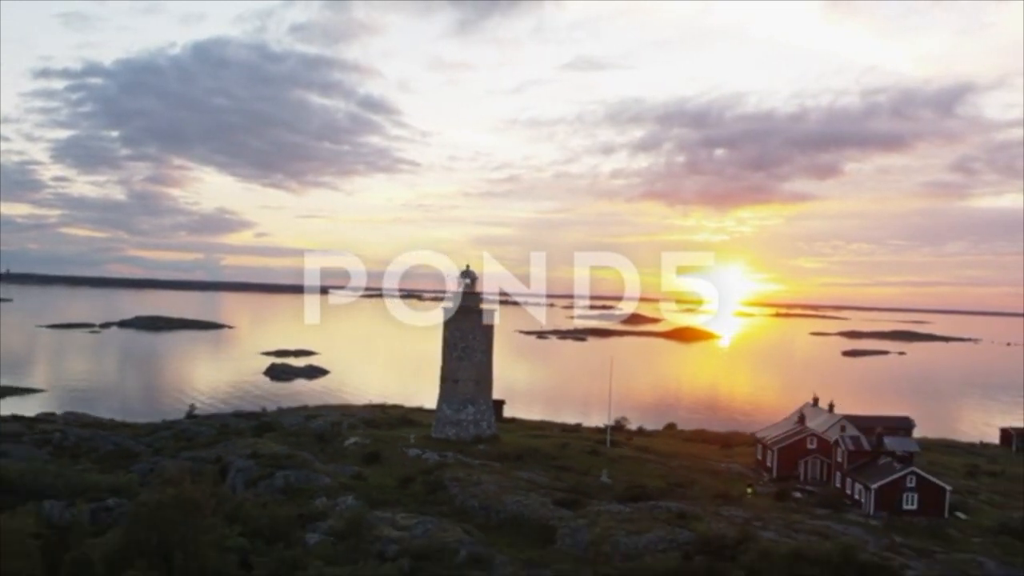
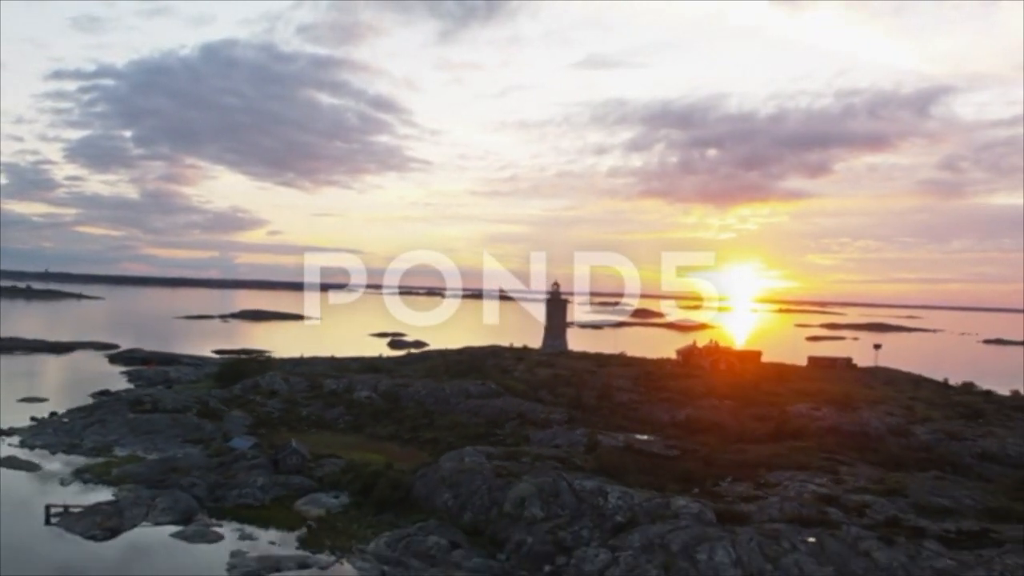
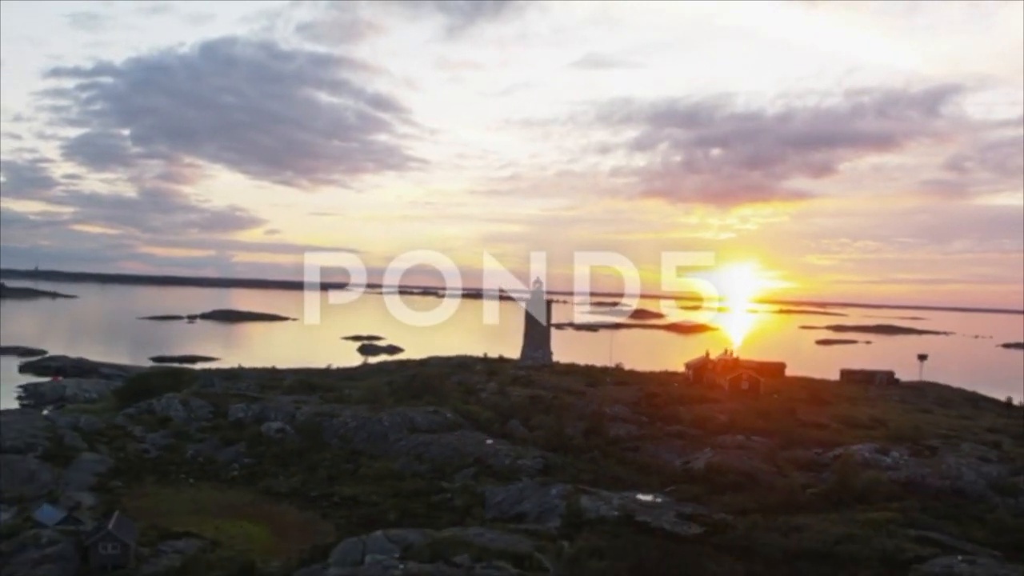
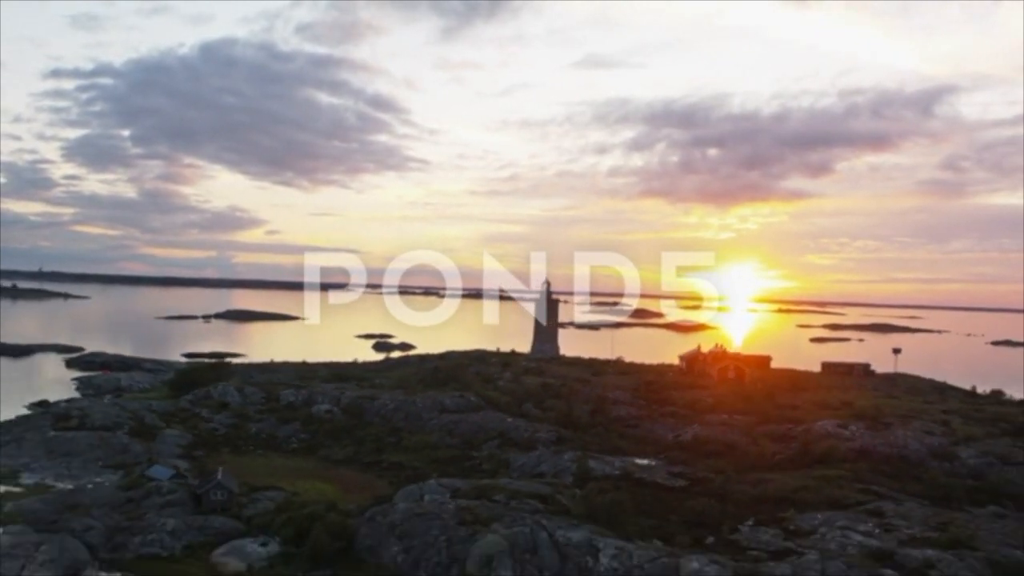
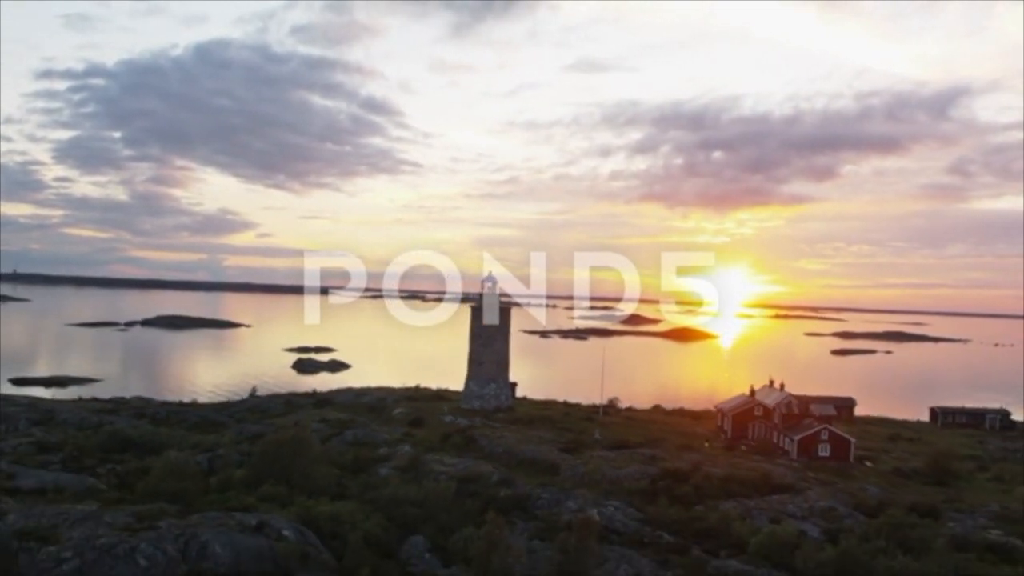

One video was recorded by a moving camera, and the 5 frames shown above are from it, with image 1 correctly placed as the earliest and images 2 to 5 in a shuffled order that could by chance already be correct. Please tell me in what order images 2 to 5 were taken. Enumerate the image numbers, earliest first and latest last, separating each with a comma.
5, 3, 4, 2
